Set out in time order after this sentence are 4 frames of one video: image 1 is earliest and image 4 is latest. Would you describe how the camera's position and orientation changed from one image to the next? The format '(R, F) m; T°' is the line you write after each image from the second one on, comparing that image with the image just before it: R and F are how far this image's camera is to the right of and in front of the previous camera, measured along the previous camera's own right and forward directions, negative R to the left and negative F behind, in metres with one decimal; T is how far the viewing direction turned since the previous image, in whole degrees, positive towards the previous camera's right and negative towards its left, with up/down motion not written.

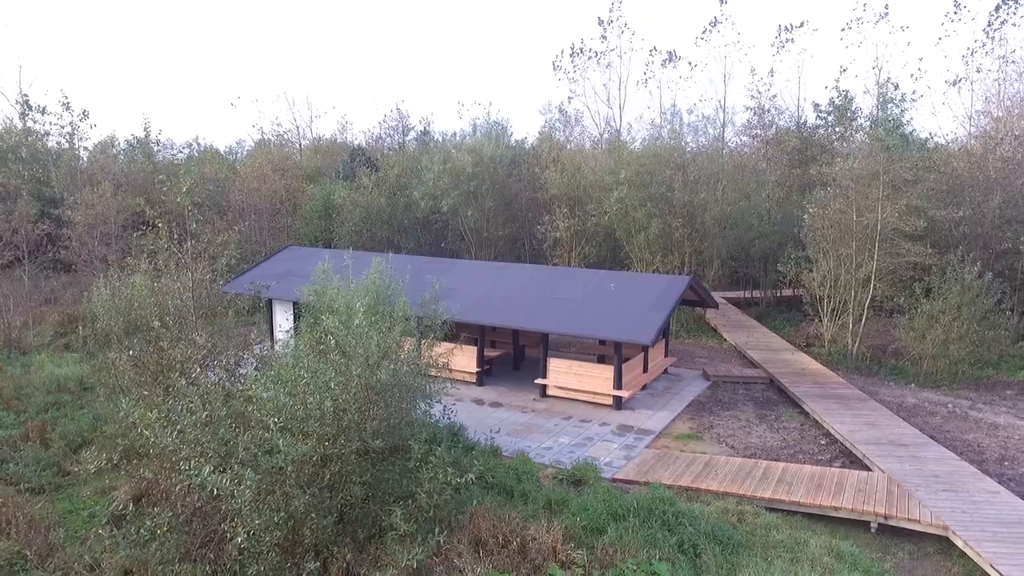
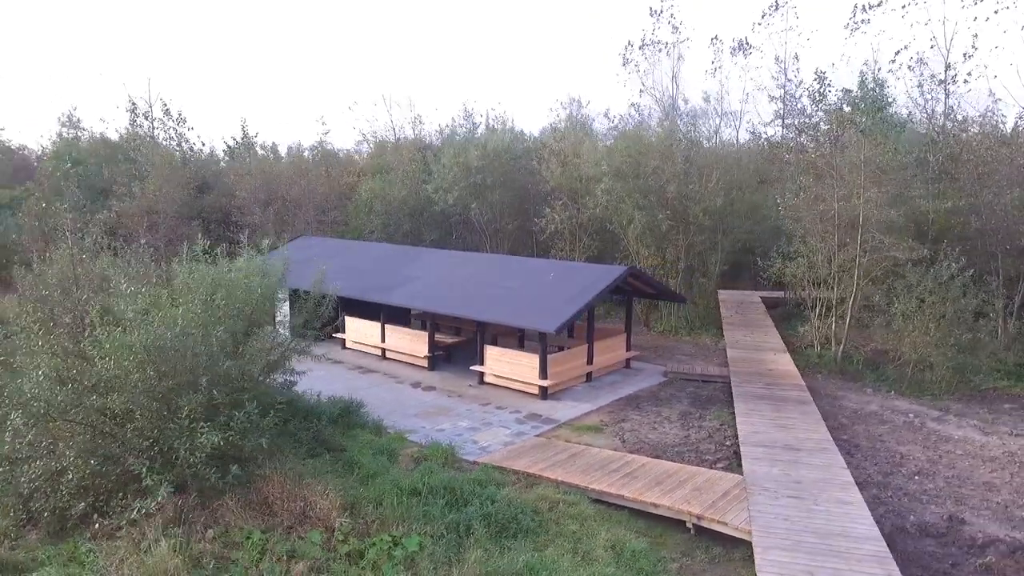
(+2.7, +0.2) m; -11°
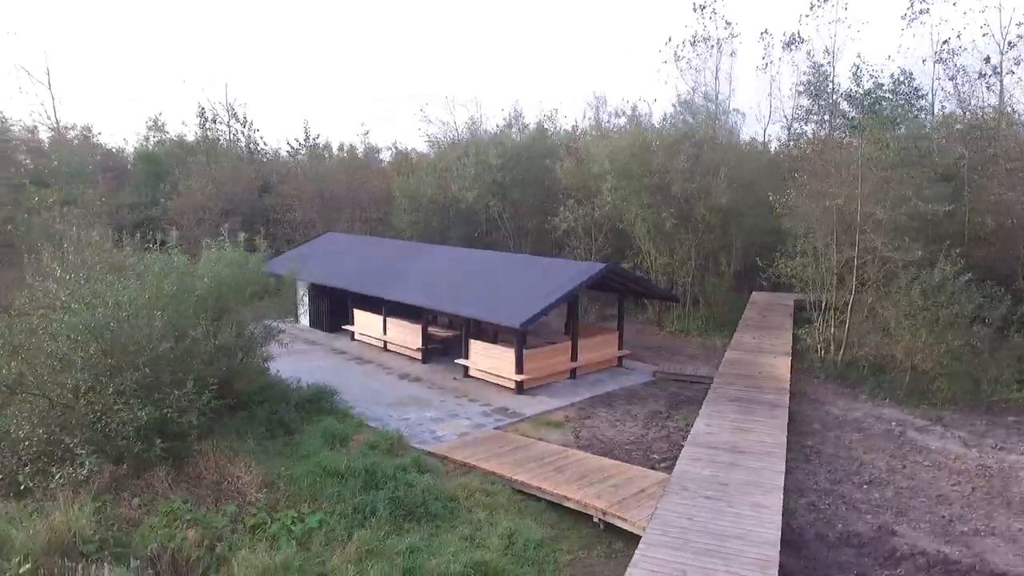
(+1.4, -0.1) m; -7°
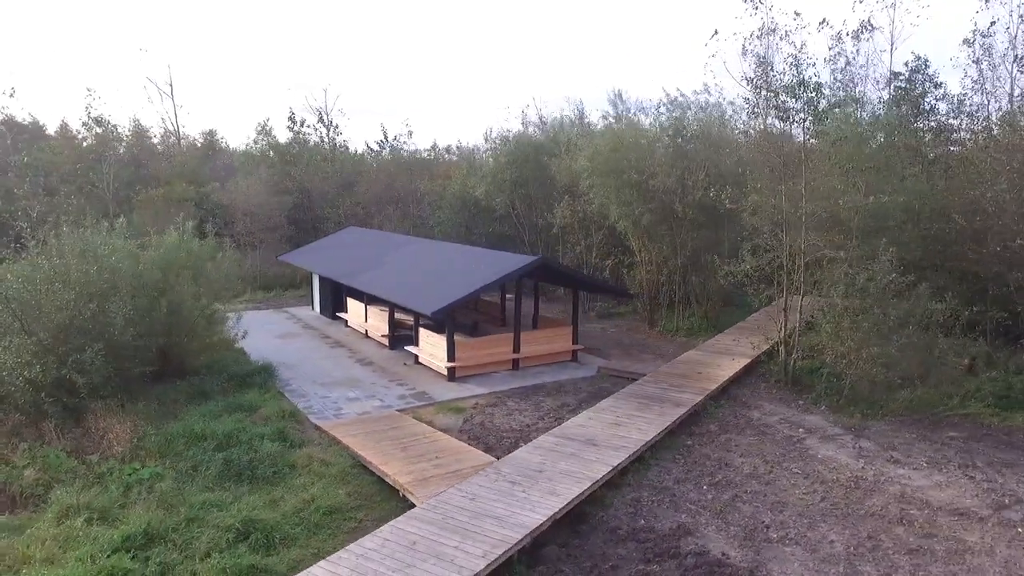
(+2.6, 0.0) m; -10°
